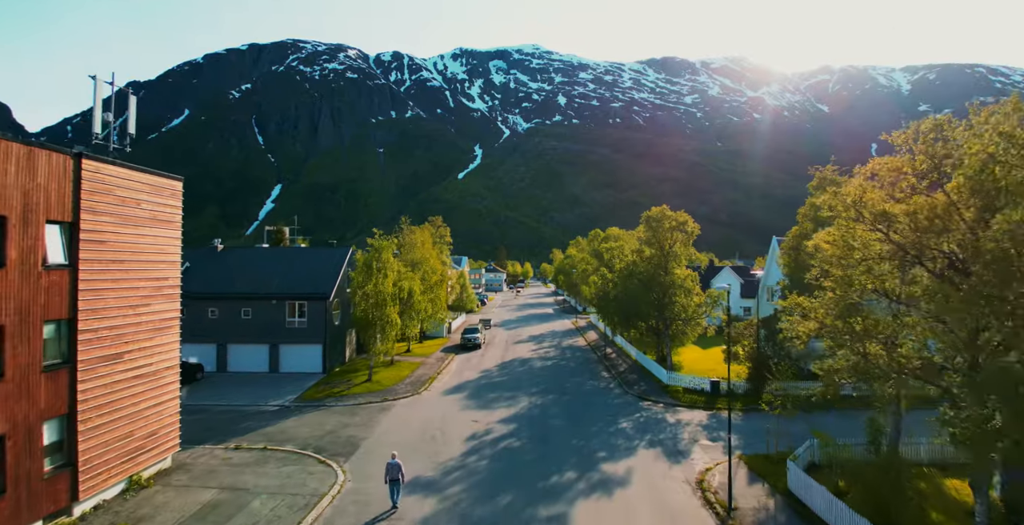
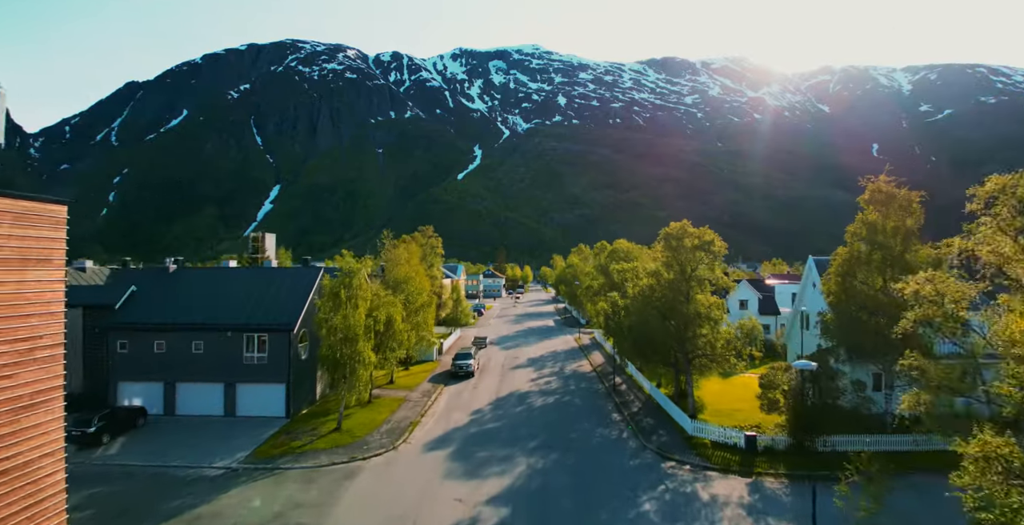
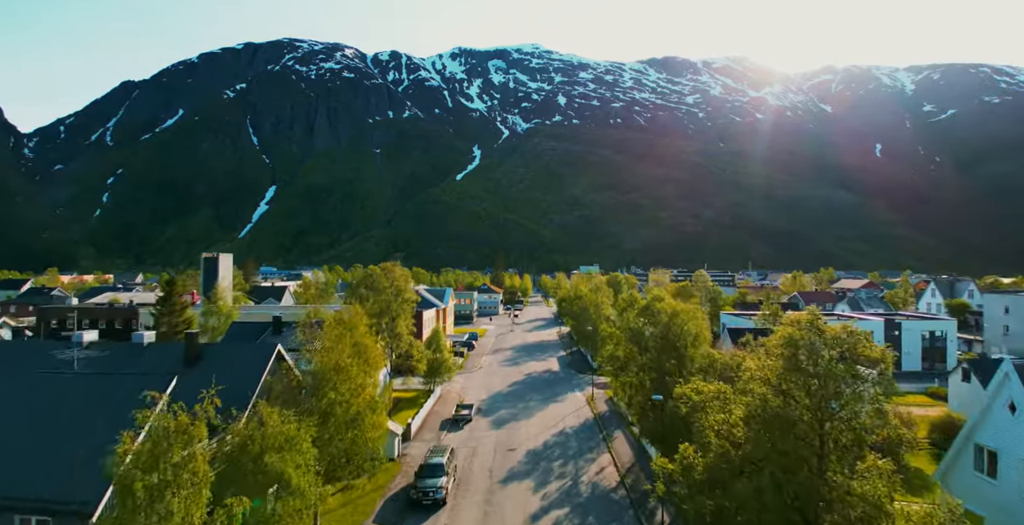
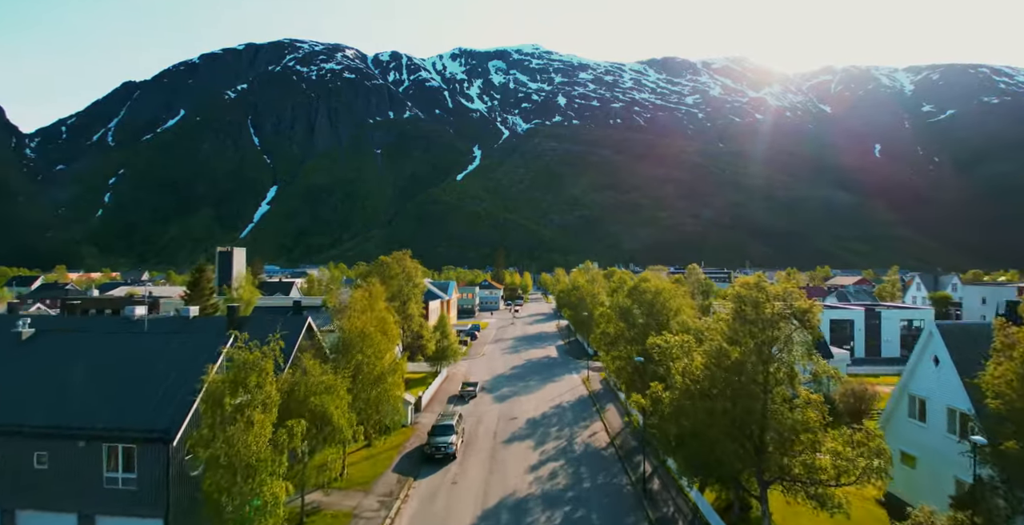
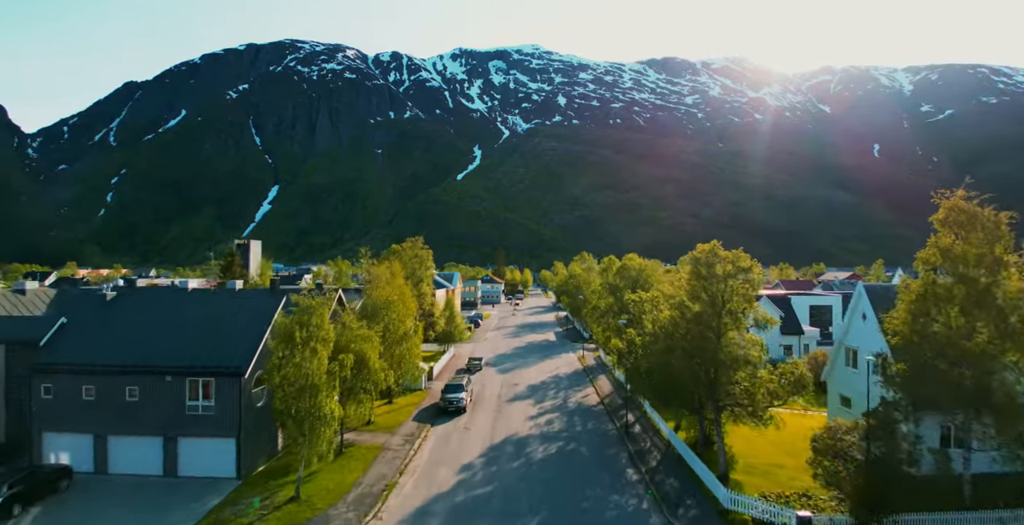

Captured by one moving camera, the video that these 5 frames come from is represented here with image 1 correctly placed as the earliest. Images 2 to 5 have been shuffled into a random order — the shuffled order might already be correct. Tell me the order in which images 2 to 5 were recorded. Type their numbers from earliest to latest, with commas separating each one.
2, 5, 4, 3
